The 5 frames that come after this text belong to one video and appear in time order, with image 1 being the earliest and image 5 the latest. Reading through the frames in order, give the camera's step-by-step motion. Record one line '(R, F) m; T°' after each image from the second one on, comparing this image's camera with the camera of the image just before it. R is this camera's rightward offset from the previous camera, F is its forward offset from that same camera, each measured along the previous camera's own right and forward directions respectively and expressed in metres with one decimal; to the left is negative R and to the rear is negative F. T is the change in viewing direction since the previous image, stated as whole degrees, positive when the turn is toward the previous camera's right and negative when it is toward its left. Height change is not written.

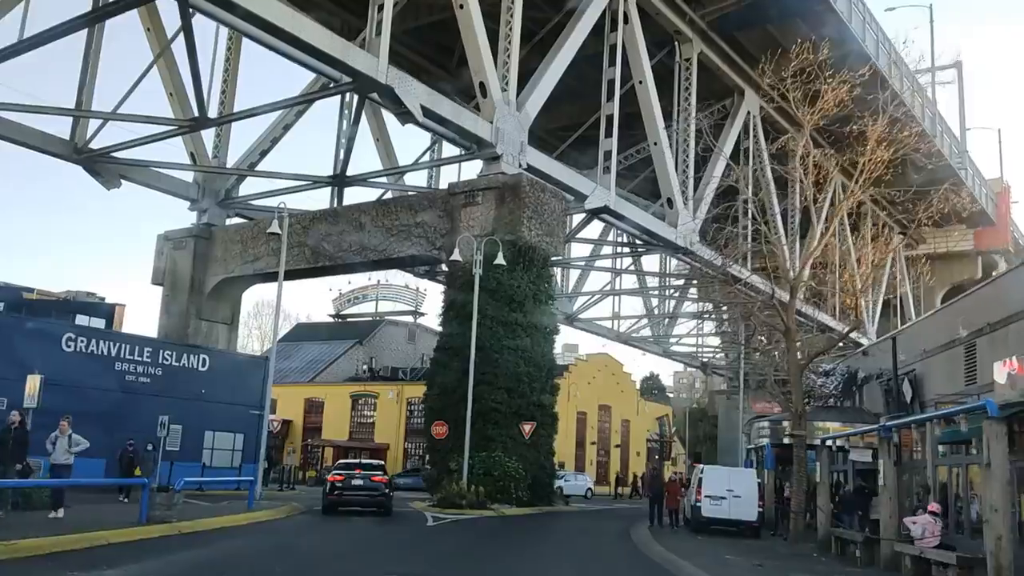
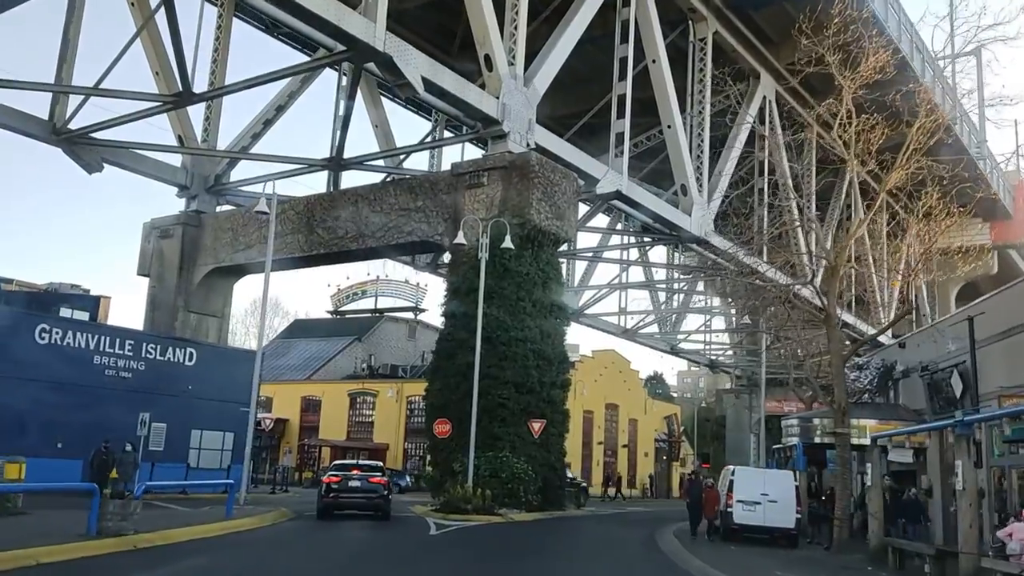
(-0.2, +1.9) m; 0°
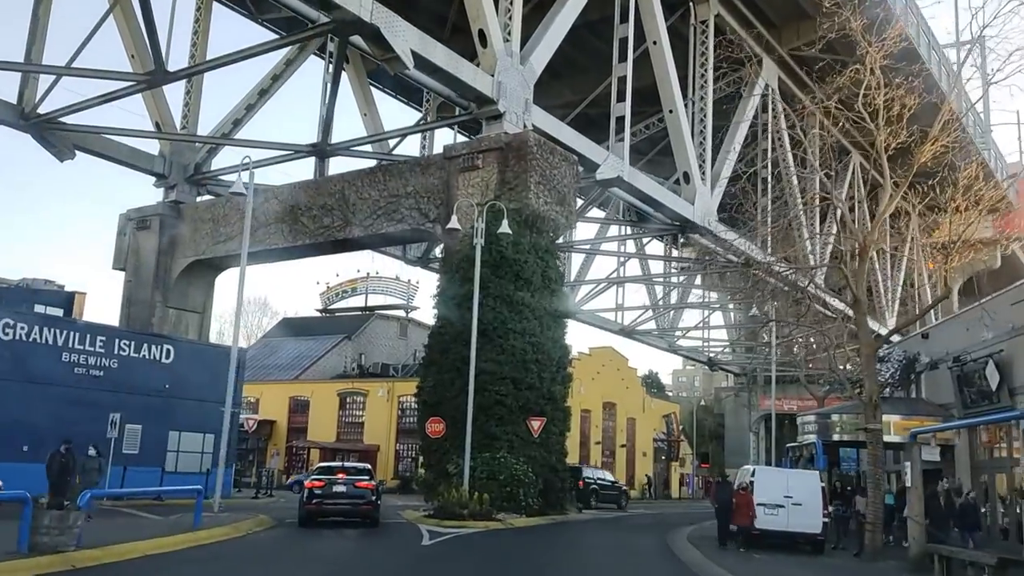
(-0.1, +1.5) m; +1°
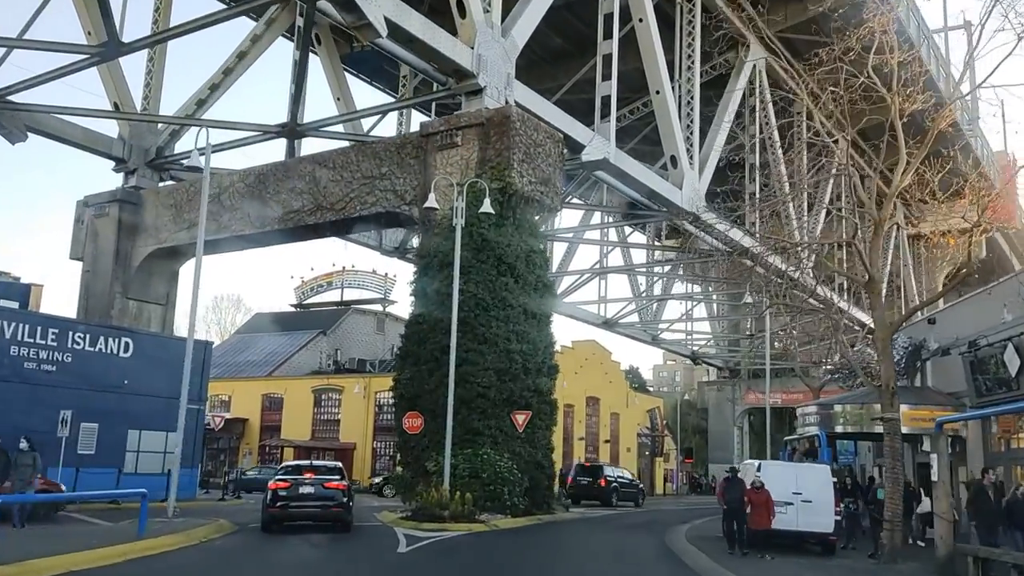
(-0.1, +1.4) m; +1°
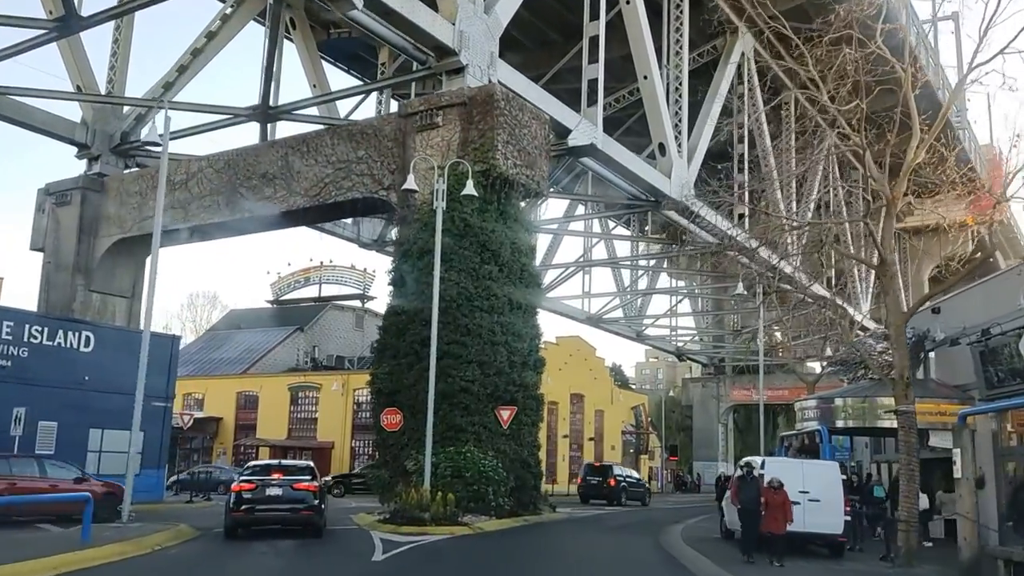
(-0.1, +1.1) m; +1°
